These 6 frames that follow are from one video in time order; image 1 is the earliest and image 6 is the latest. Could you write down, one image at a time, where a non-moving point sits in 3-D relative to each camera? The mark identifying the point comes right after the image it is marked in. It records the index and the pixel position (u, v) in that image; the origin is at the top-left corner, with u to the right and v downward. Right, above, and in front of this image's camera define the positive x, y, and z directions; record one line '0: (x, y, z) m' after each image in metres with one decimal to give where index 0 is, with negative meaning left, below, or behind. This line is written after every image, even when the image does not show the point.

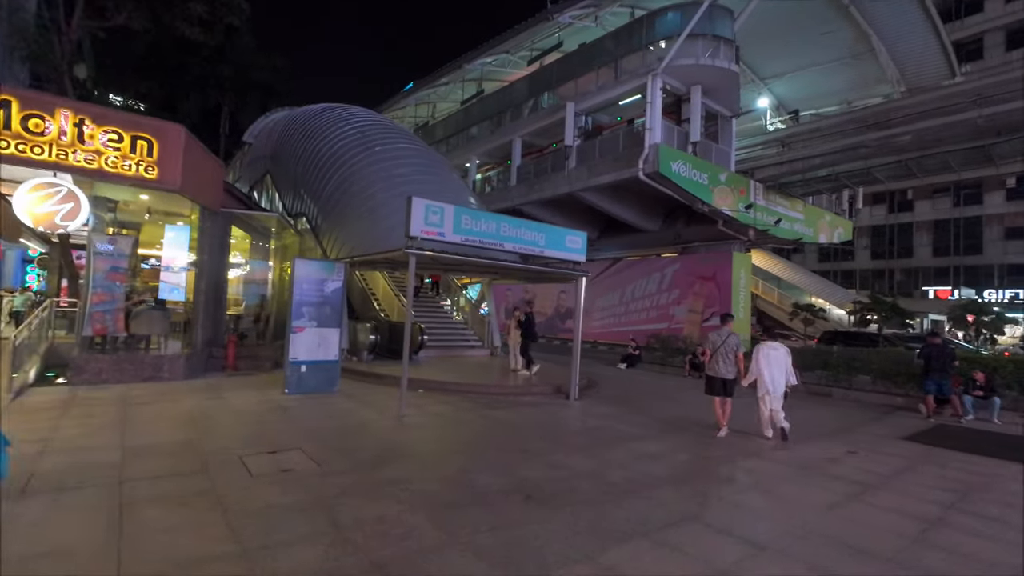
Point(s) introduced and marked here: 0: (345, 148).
0: (-5.3, +4.5, +18.0) m
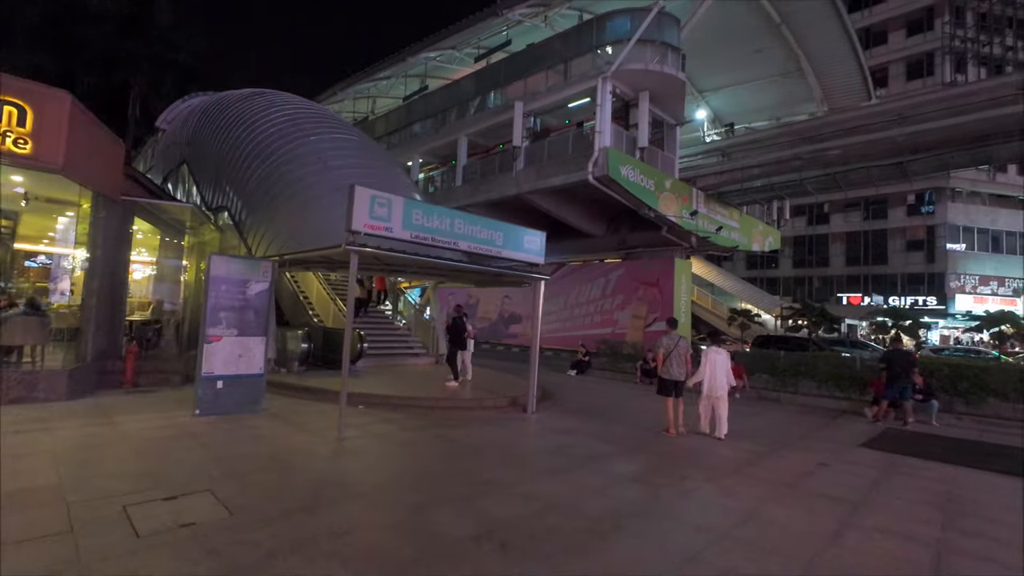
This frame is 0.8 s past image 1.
0: (-6.9, +4.4, +16.4) m
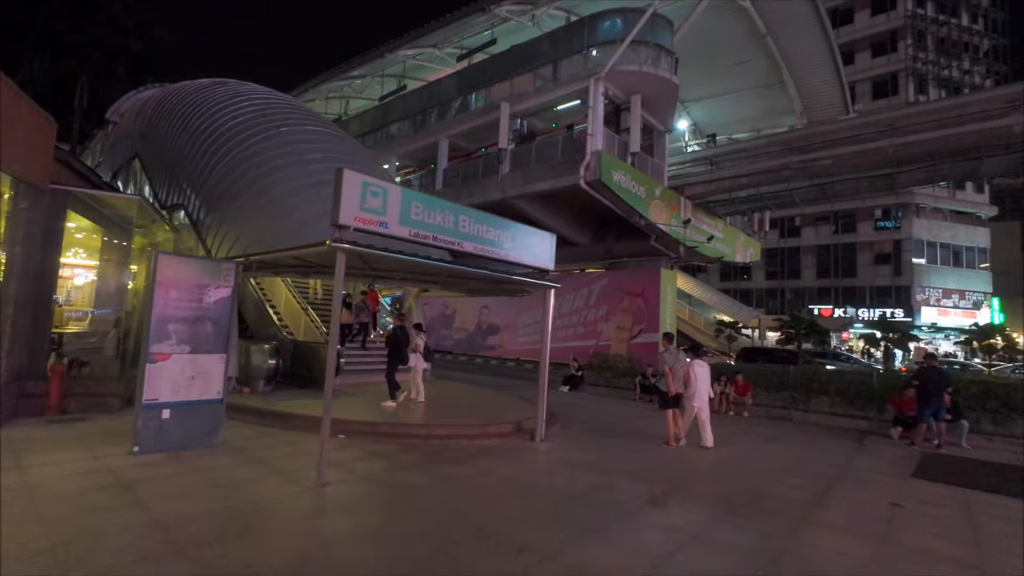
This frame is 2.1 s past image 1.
0: (-7.1, +4.2, +14.8) m
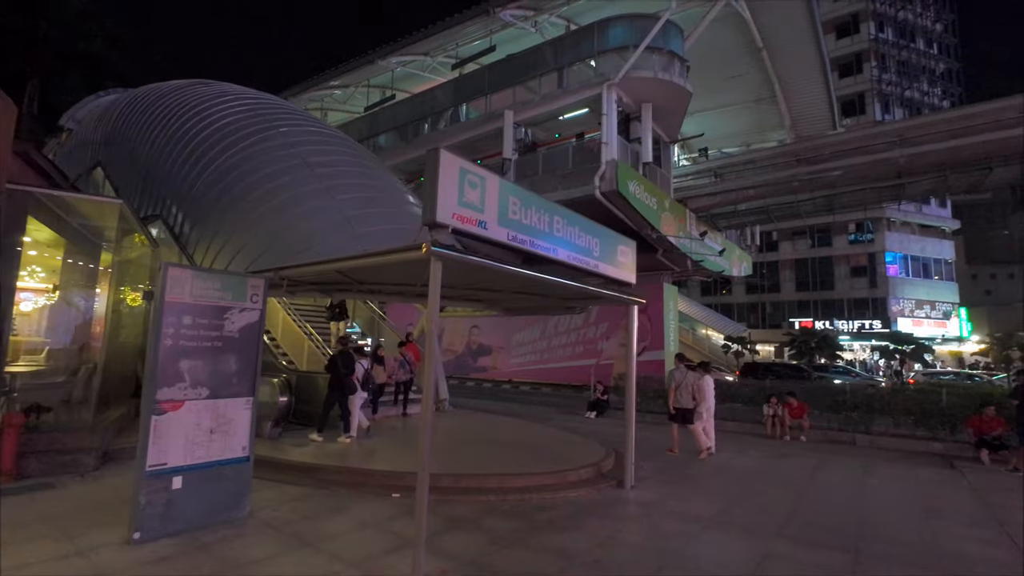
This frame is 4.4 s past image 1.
0: (-6.5, +3.6, +13.0) m
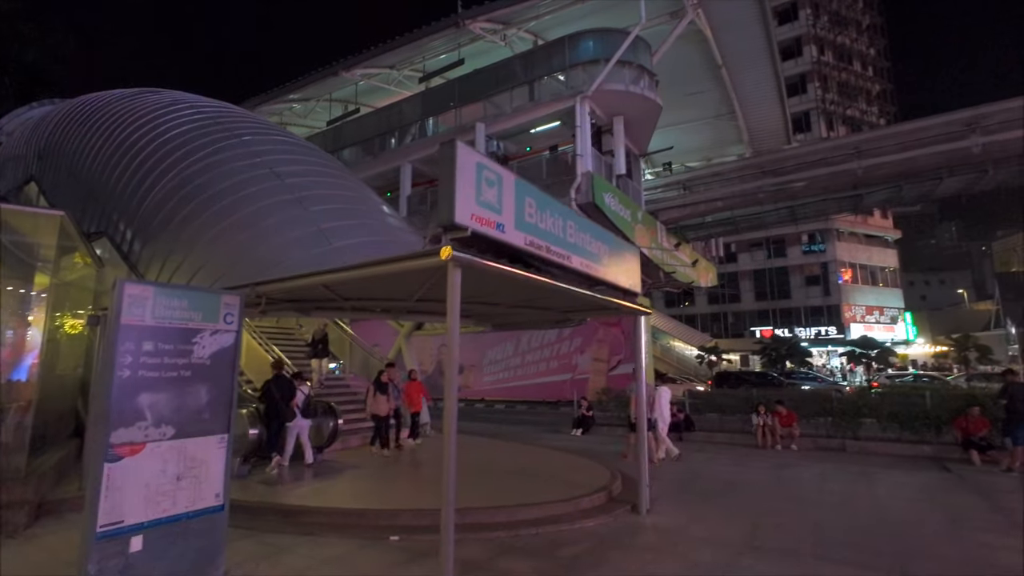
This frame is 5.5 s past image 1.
0: (-6.9, +3.1, +12.0) m
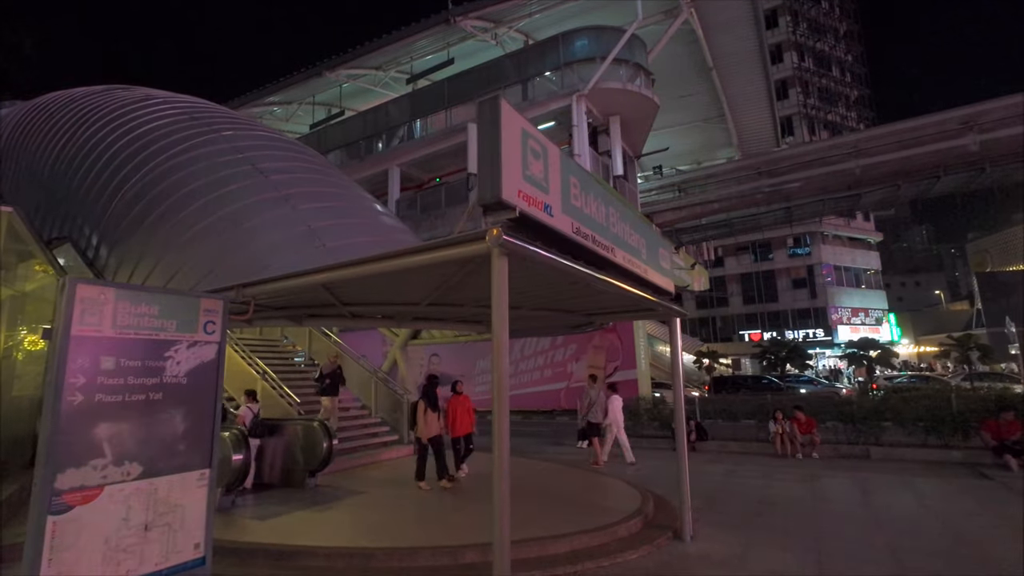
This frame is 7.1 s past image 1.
0: (-6.9, +3.0, +11.1) m
